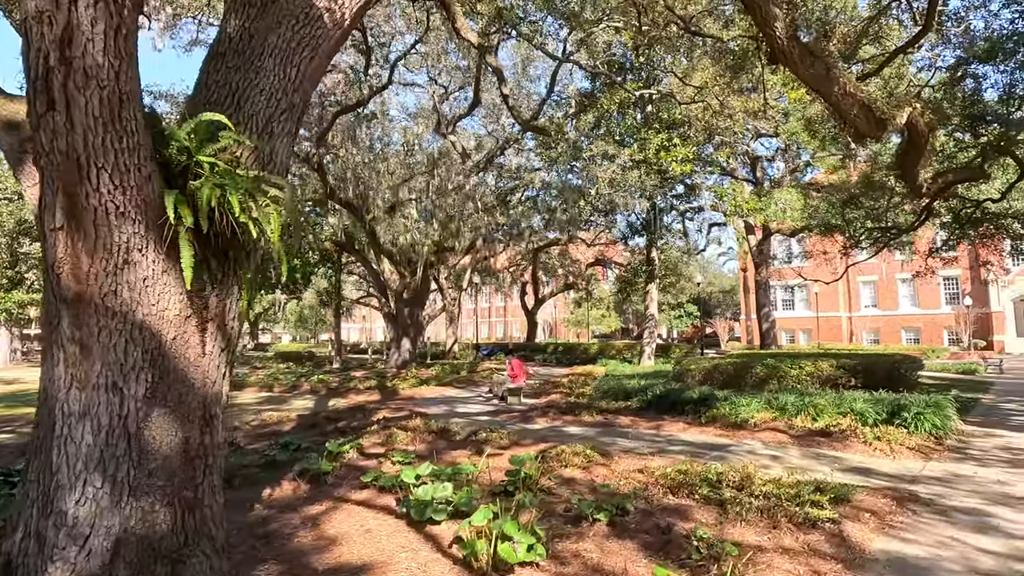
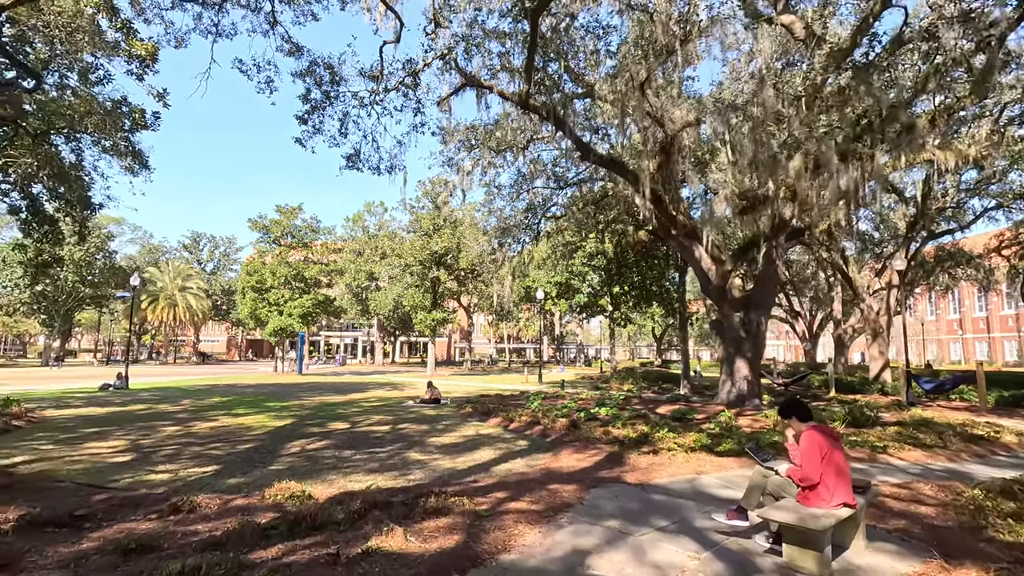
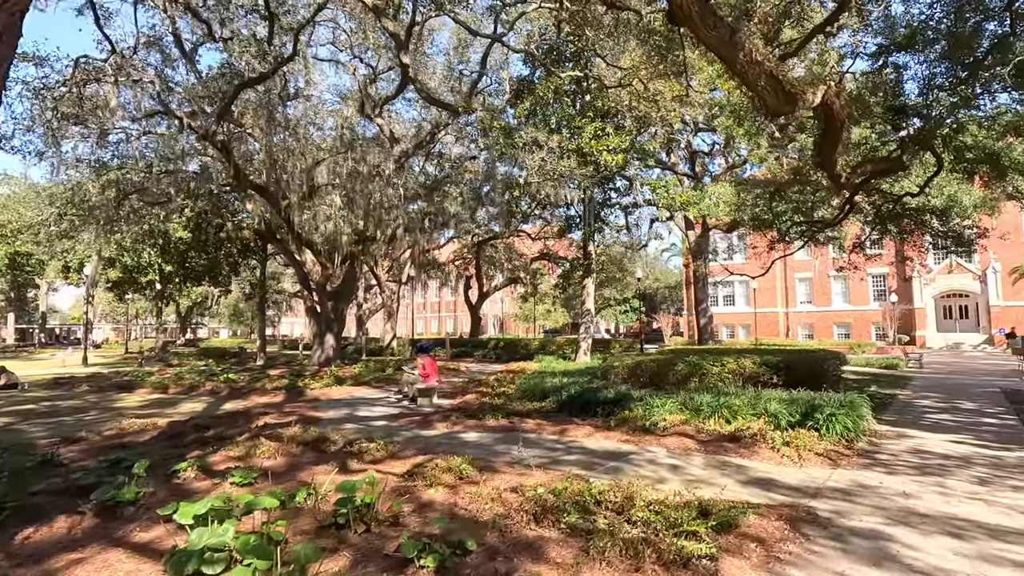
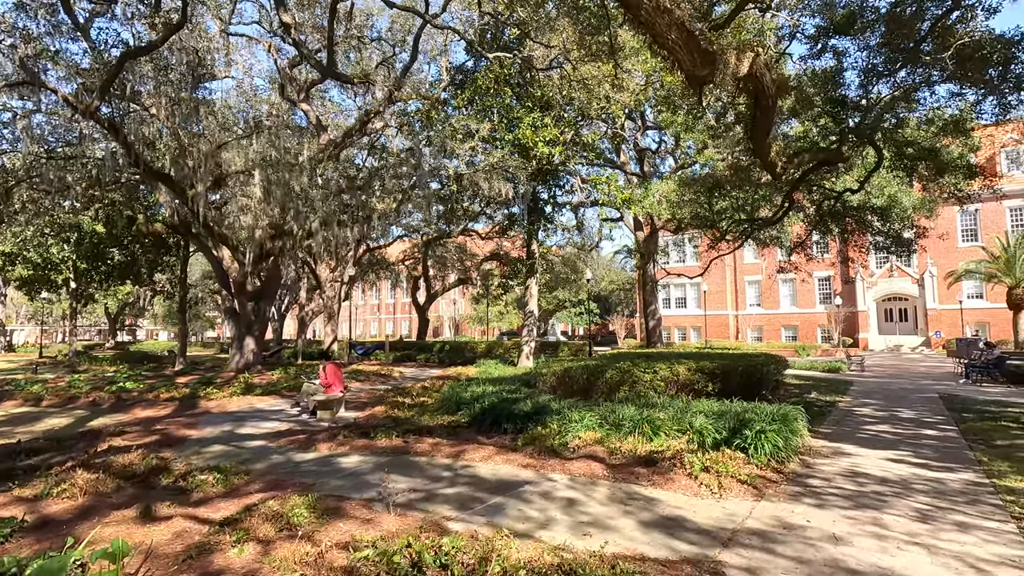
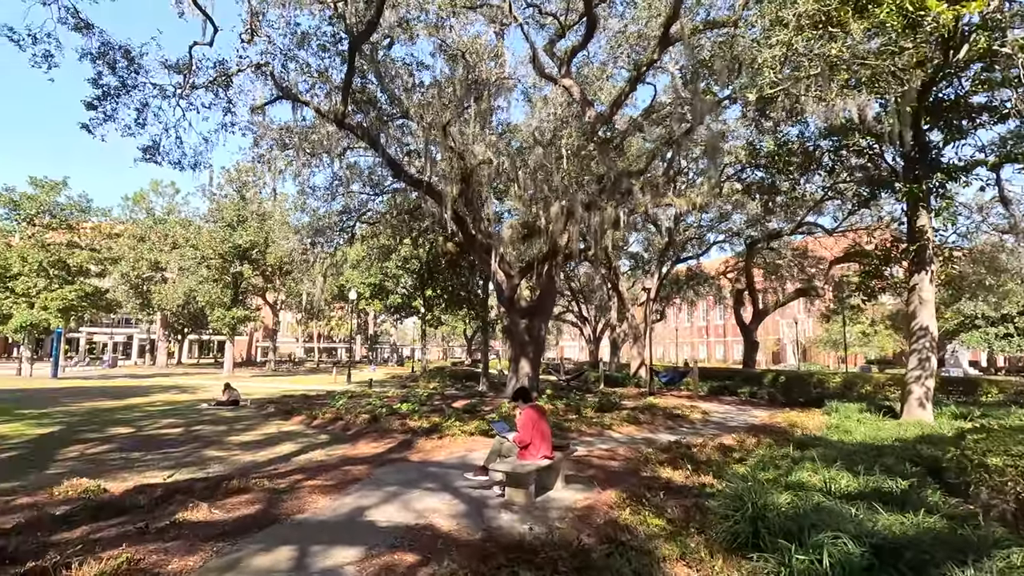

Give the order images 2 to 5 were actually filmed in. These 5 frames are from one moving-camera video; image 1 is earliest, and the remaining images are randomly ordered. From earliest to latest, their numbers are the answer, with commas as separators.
3, 4, 5, 2
